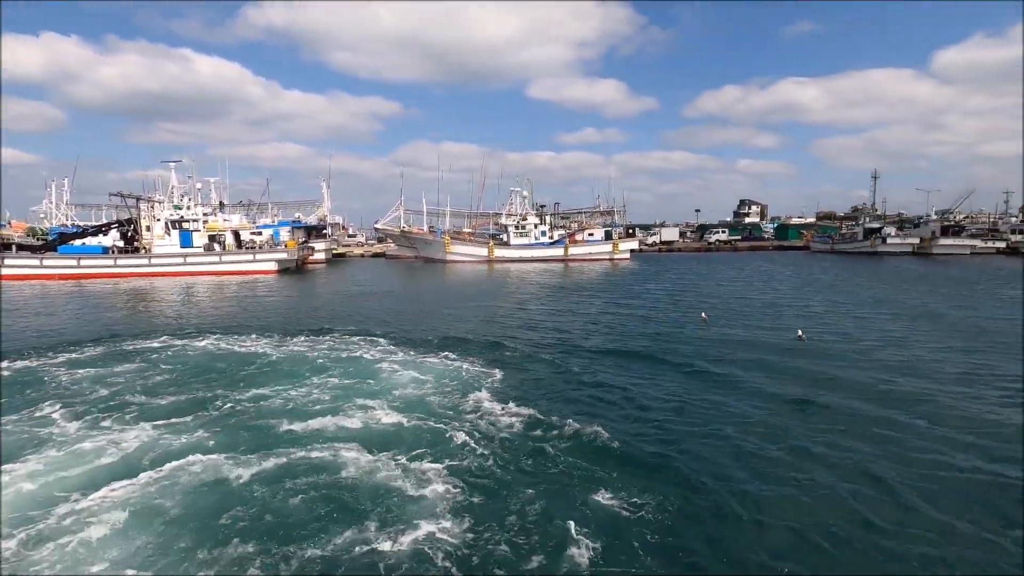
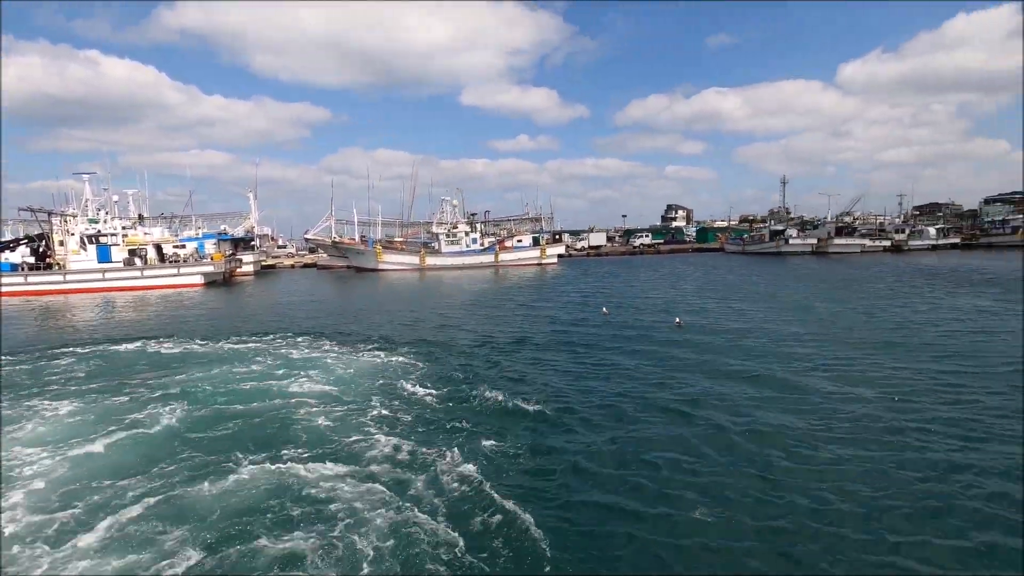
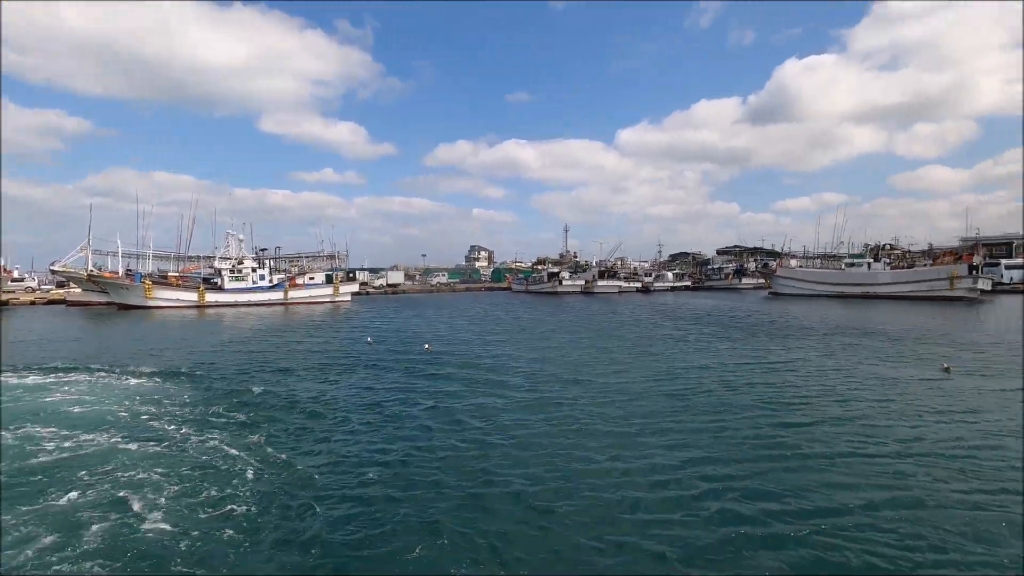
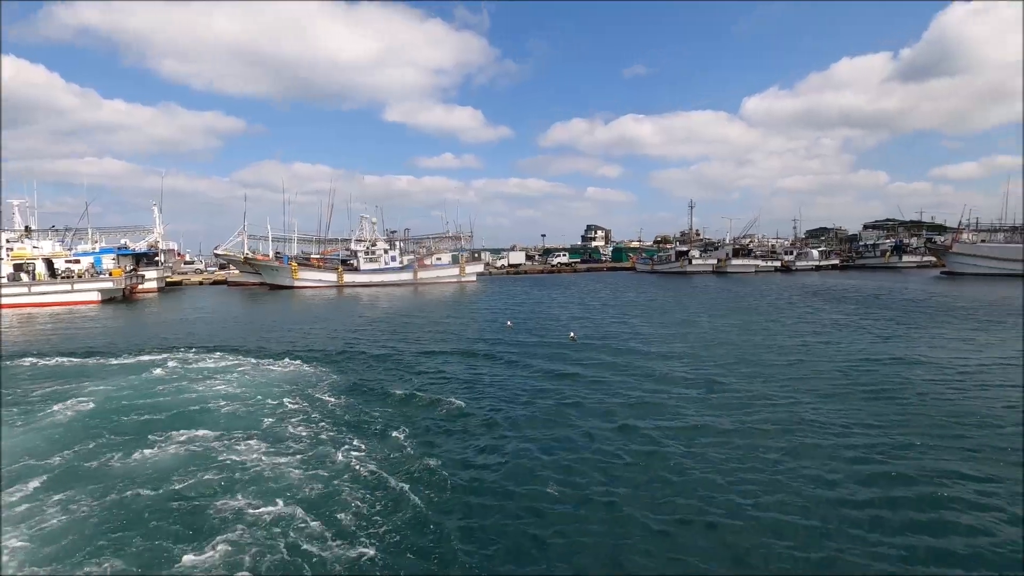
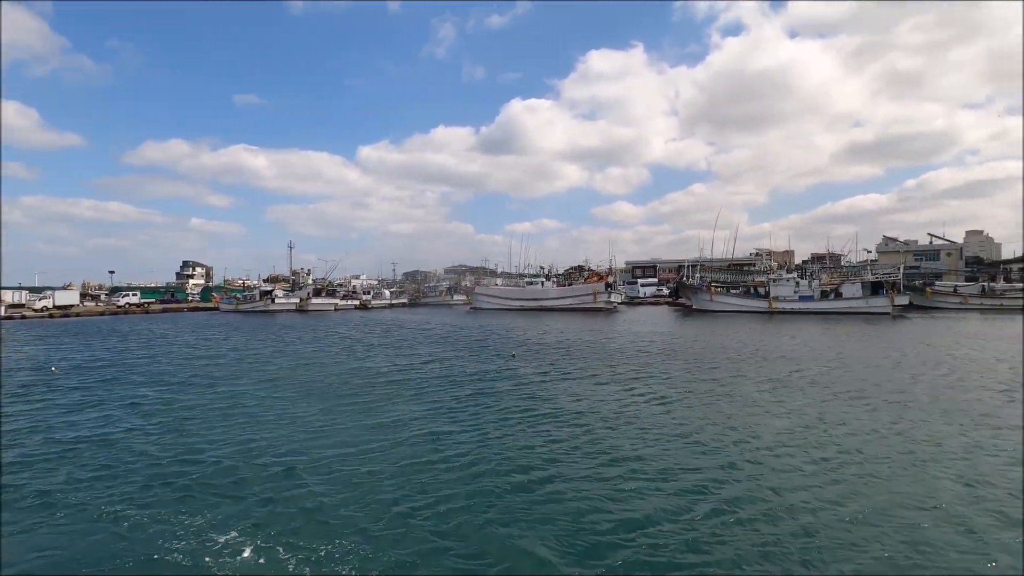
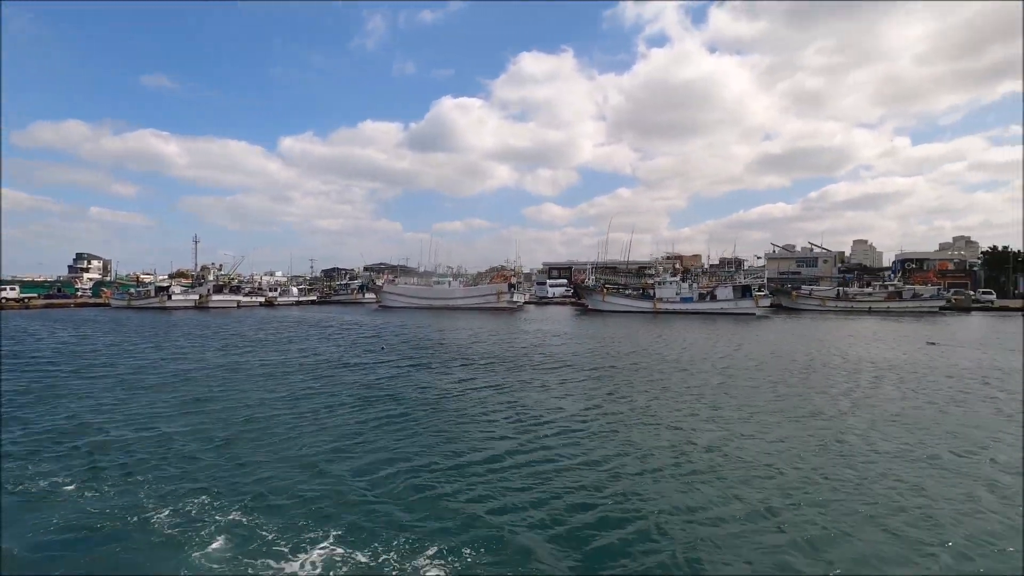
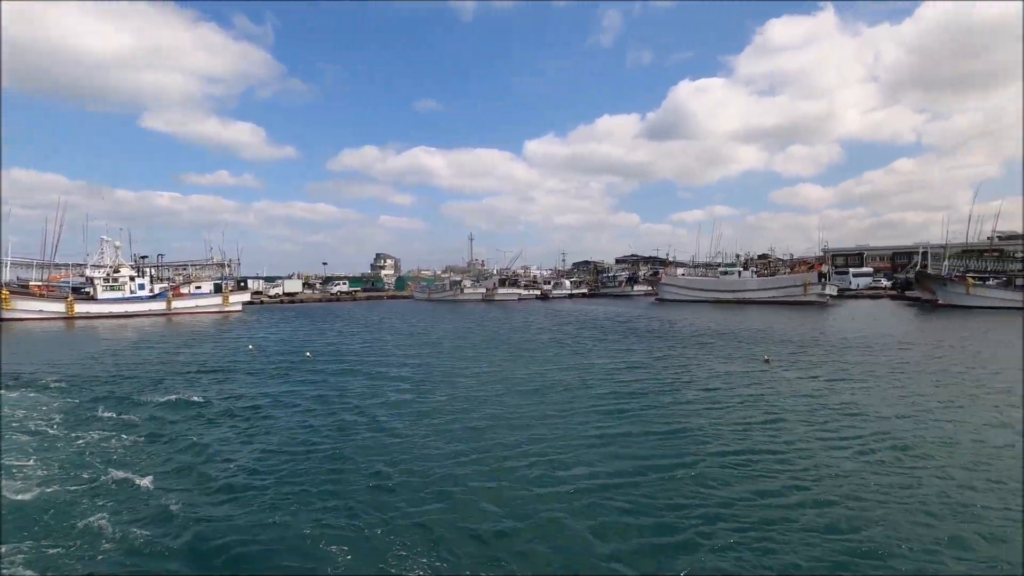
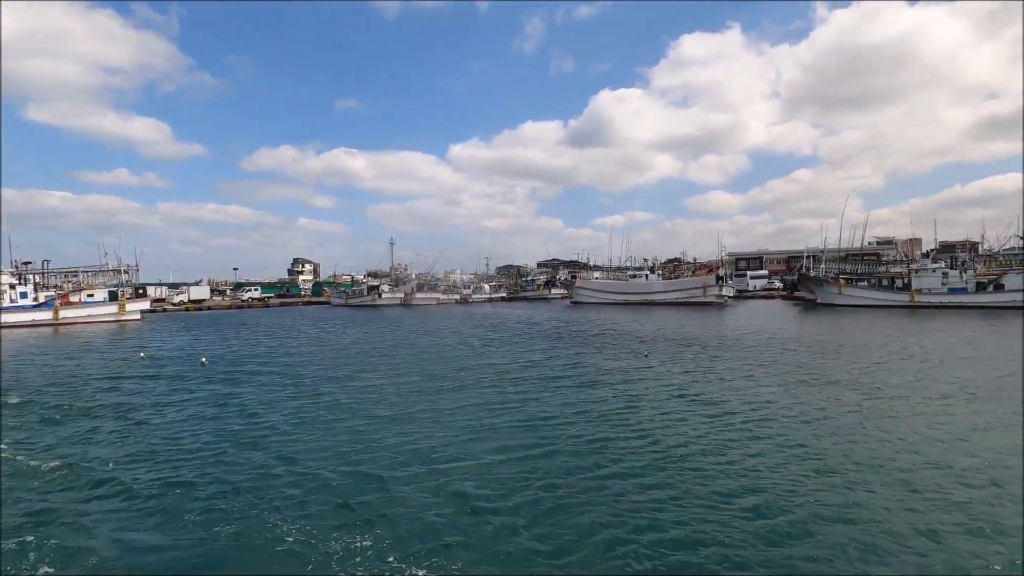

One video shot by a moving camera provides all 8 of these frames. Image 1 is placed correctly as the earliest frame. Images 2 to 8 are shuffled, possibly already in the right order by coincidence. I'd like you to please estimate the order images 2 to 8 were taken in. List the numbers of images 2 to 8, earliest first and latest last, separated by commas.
2, 4, 3, 7, 8, 5, 6
